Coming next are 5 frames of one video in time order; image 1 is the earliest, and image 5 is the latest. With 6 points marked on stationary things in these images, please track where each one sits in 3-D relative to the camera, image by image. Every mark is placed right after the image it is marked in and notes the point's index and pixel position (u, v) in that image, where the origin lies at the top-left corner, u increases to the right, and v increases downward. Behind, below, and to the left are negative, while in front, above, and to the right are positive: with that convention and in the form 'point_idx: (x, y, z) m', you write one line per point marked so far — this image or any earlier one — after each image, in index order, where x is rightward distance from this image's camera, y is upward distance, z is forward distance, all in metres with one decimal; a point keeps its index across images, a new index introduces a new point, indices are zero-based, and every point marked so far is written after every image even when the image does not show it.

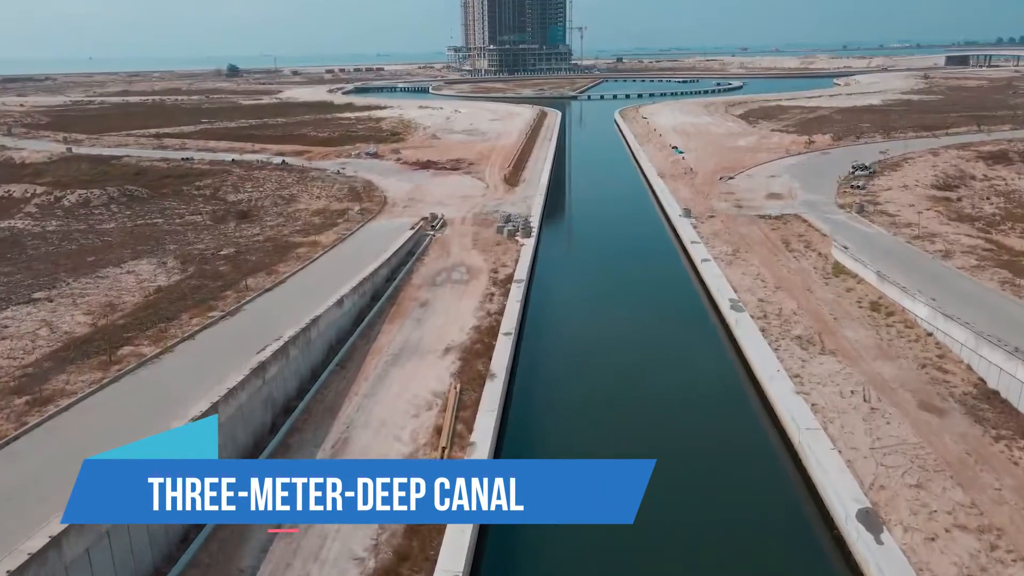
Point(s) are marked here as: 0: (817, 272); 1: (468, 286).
0: (+7.3, +0.4, +16.0) m
1: (-1.1, 0.0, +15.7) m
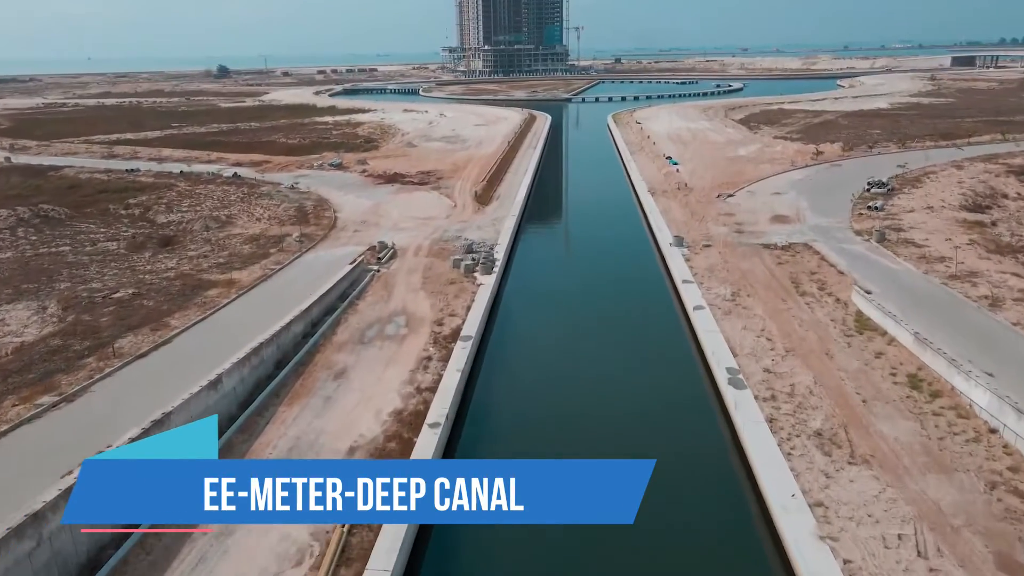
0: (+6.3, -0.7, +12.9) m
1: (-2.1, -1.1, +12.6) m
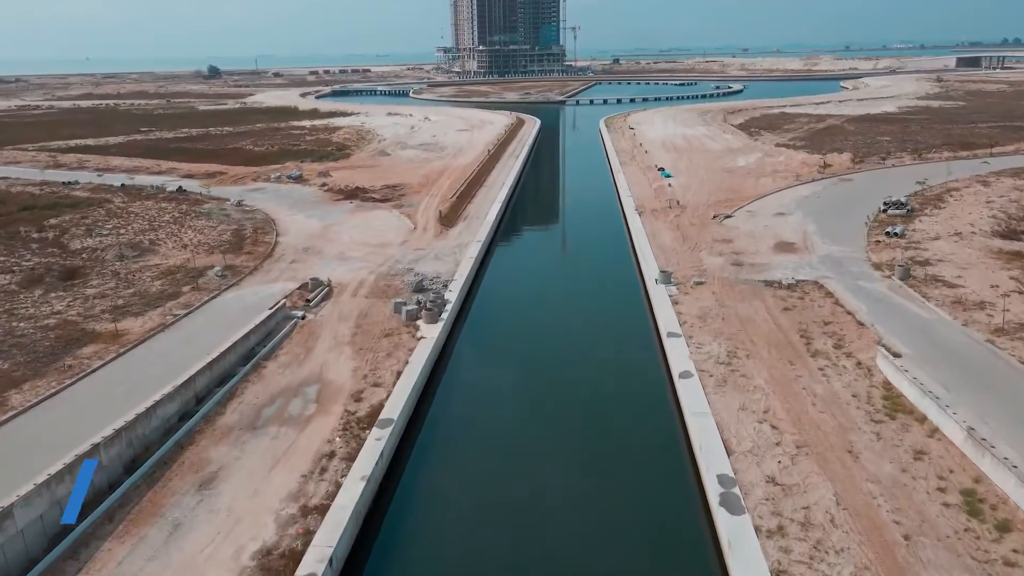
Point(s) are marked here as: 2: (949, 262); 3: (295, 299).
0: (+5.3, -1.8, +10.1) m
1: (-3.2, -2.2, +9.9) m
2: (+10.6, +0.6, +16.0) m
3: (-4.8, -0.2, +14.9) m
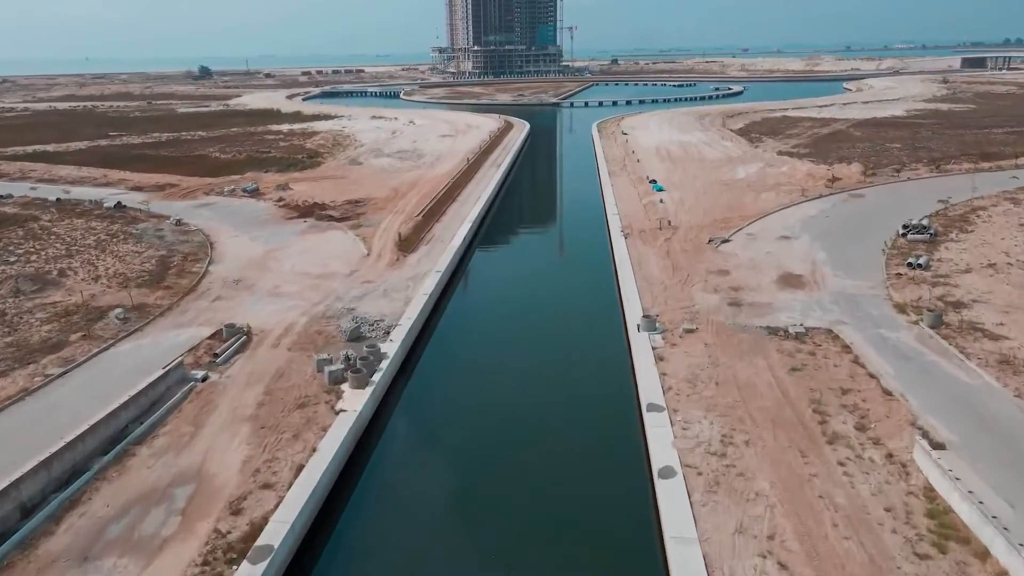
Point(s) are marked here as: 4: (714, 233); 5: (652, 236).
0: (+4.4, -2.7, +7.6) m
1: (-4.1, -3.1, +7.3) m
2: (+9.7, -0.3, +13.5) m
3: (-5.8, -1.2, +12.4) m
4: (+5.9, +1.6, +19.2) m
5: (+4.1, +1.5, +19.4) m
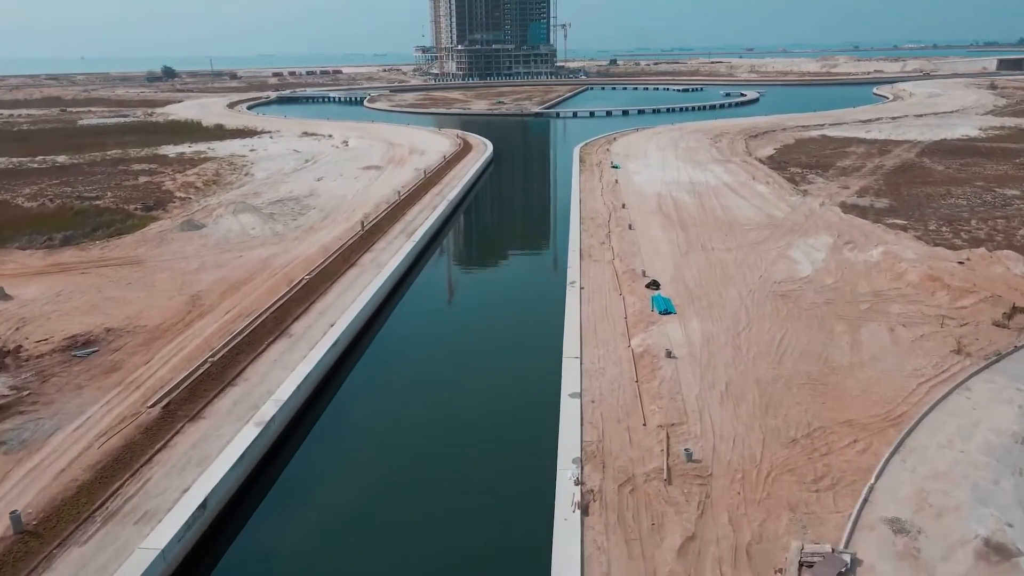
0: (+1.9, -7.0, -4.0) m
1: (-6.6, -7.3, -4.2) m
2: (+7.2, -4.6, +1.9) m
3: (-8.3, -5.3, +0.9) m
4: (+3.4, -2.6, +7.7) m
5: (+1.6, -2.7, +7.9) m
